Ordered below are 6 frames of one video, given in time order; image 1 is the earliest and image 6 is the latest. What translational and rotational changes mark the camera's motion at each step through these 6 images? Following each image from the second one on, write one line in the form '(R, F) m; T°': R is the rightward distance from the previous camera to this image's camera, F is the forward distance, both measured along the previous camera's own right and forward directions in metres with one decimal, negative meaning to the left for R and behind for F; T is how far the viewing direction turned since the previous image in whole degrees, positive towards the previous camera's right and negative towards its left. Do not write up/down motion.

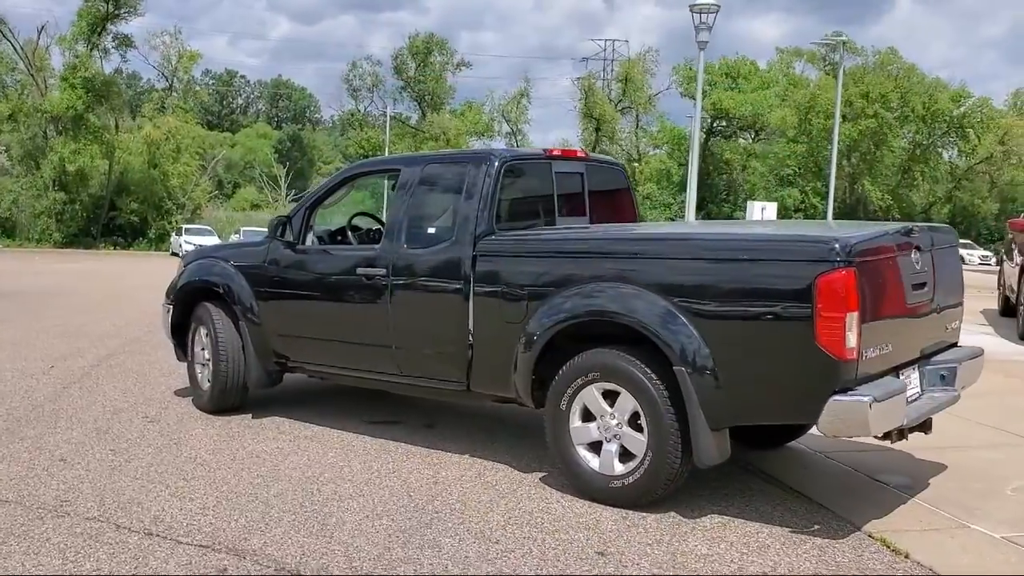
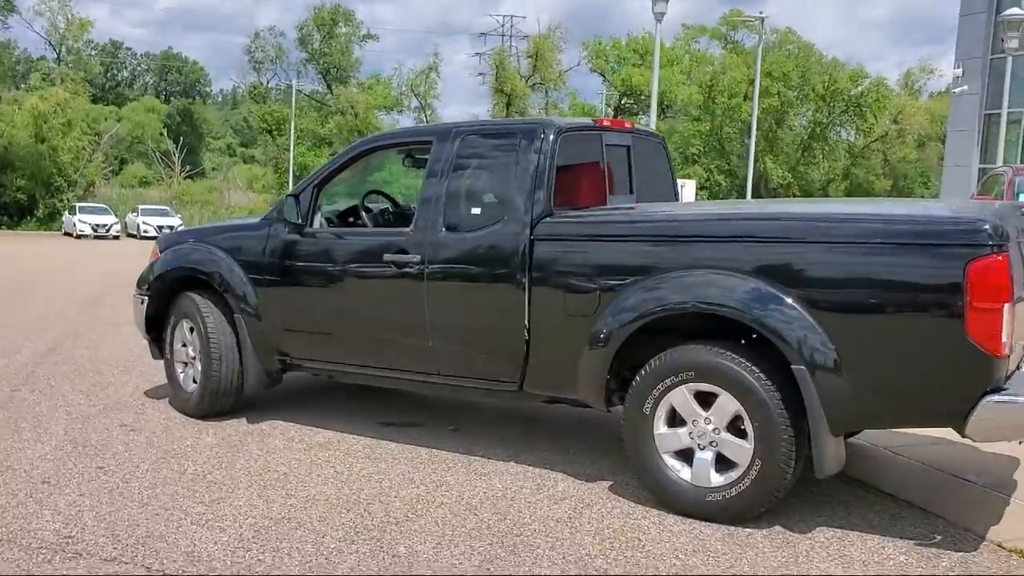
(-0.8, +0.6) m; +6°
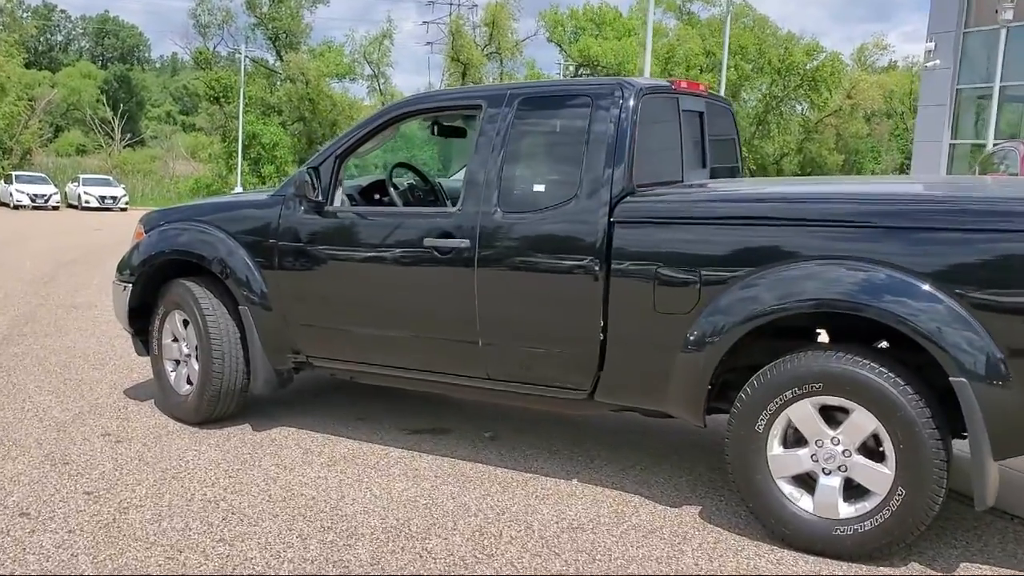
(-0.5, +0.8) m; +3°
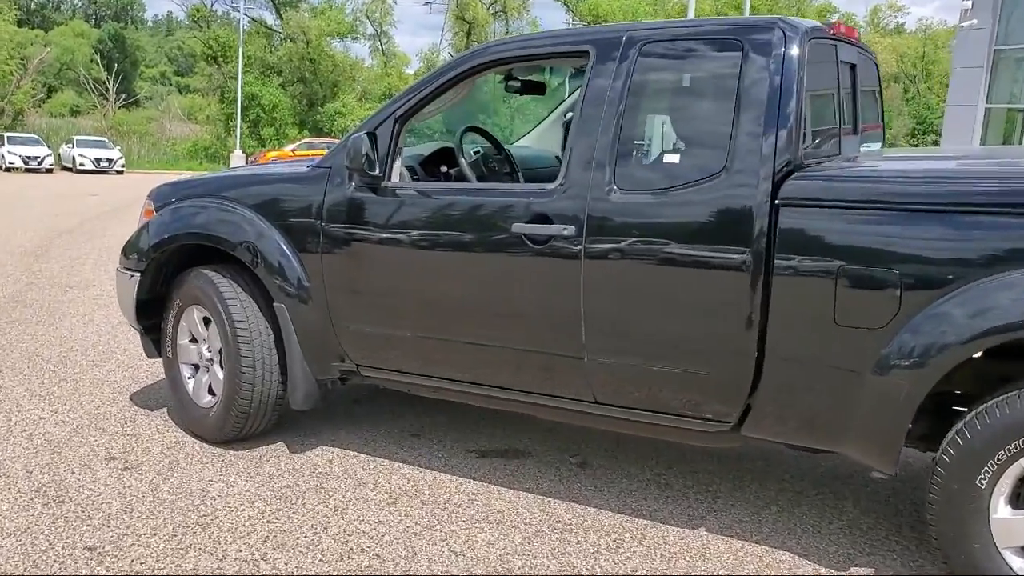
(-0.4, +0.9) m; 0°
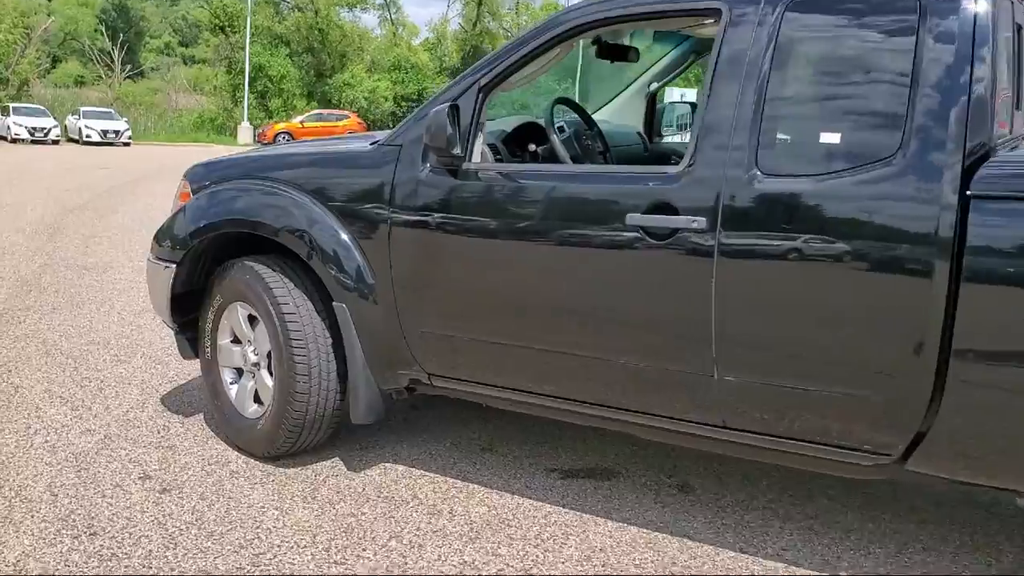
(-0.3, +0.5) m; 0°
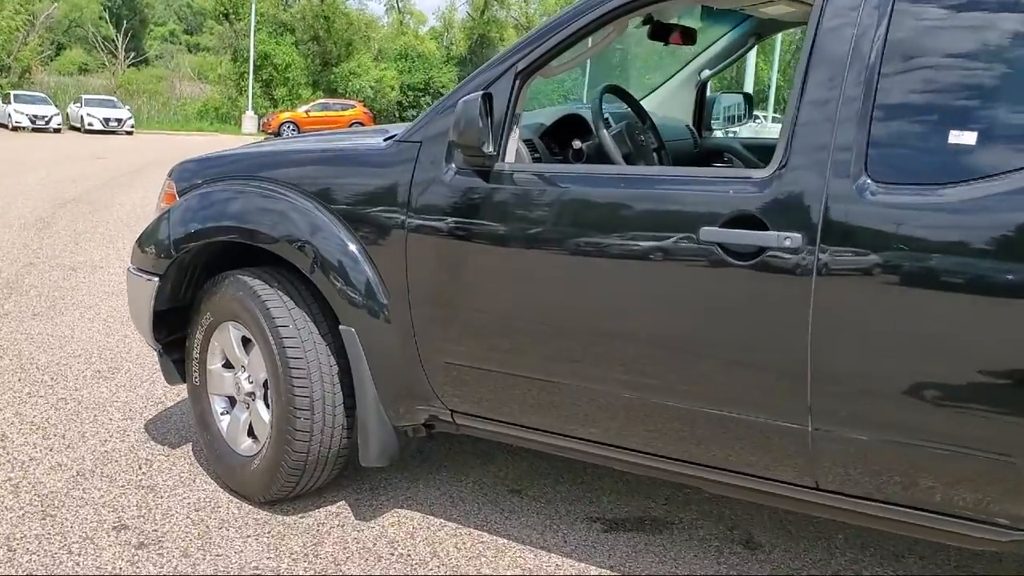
(-0.1, +0.5) m; 0°
